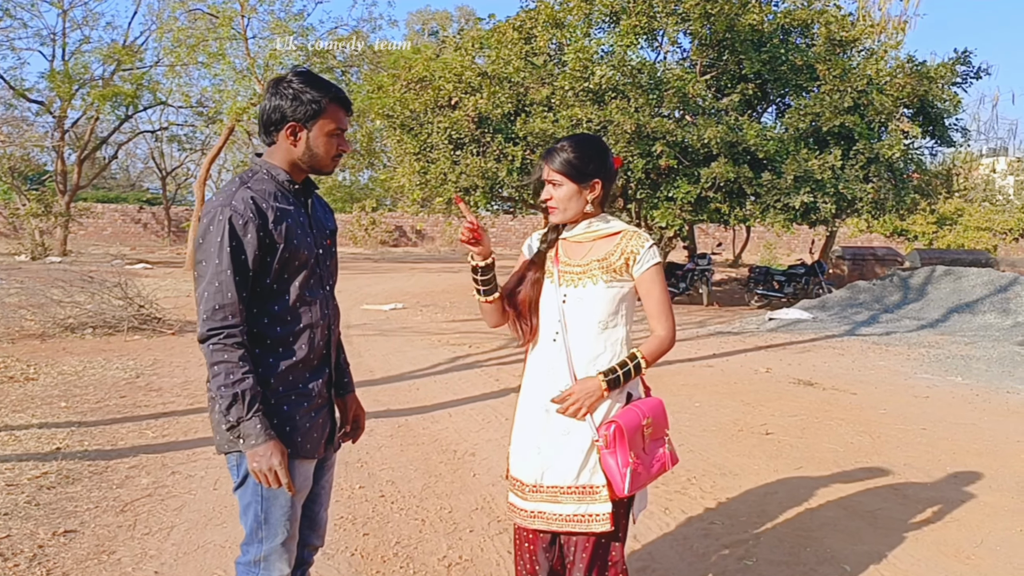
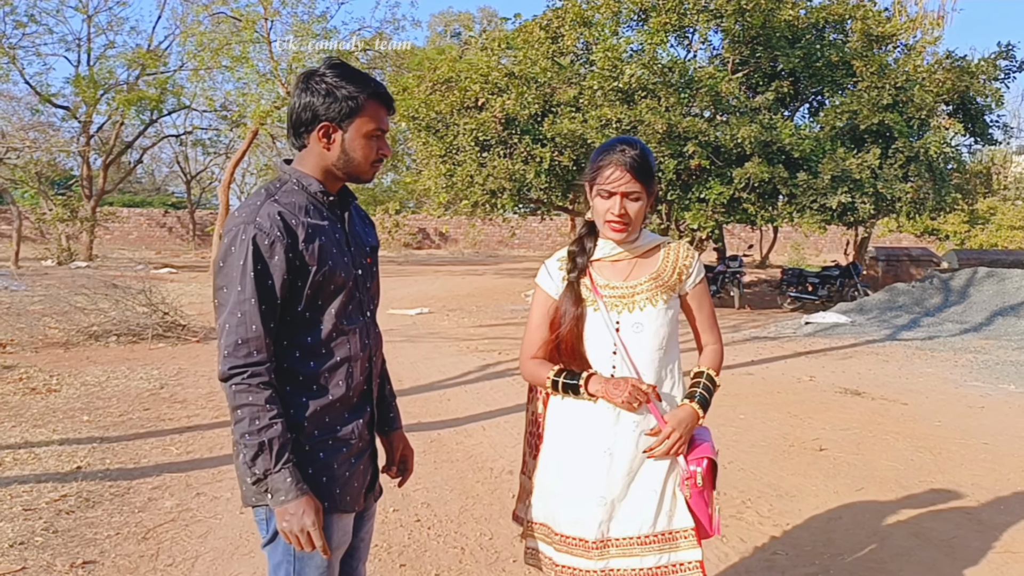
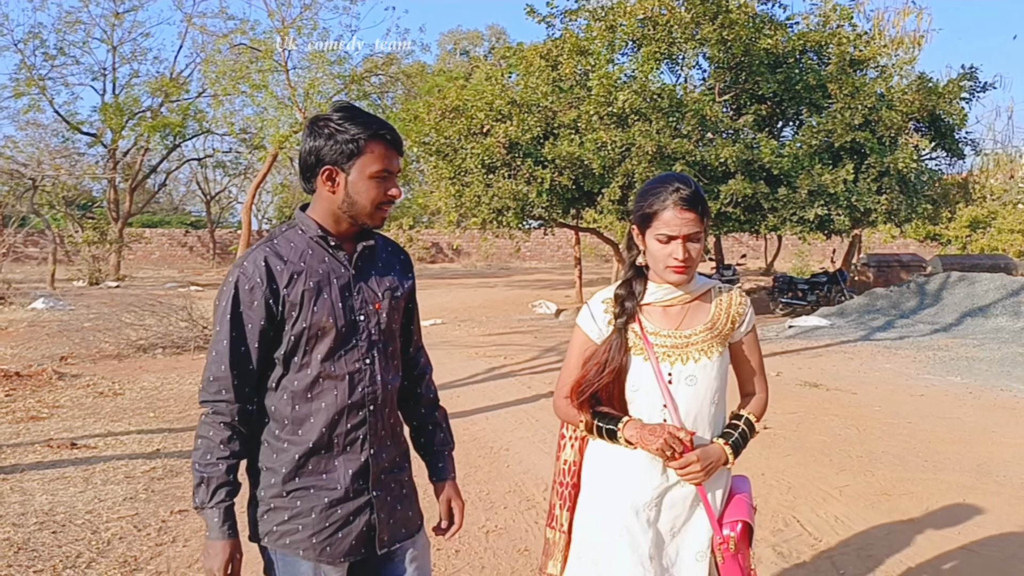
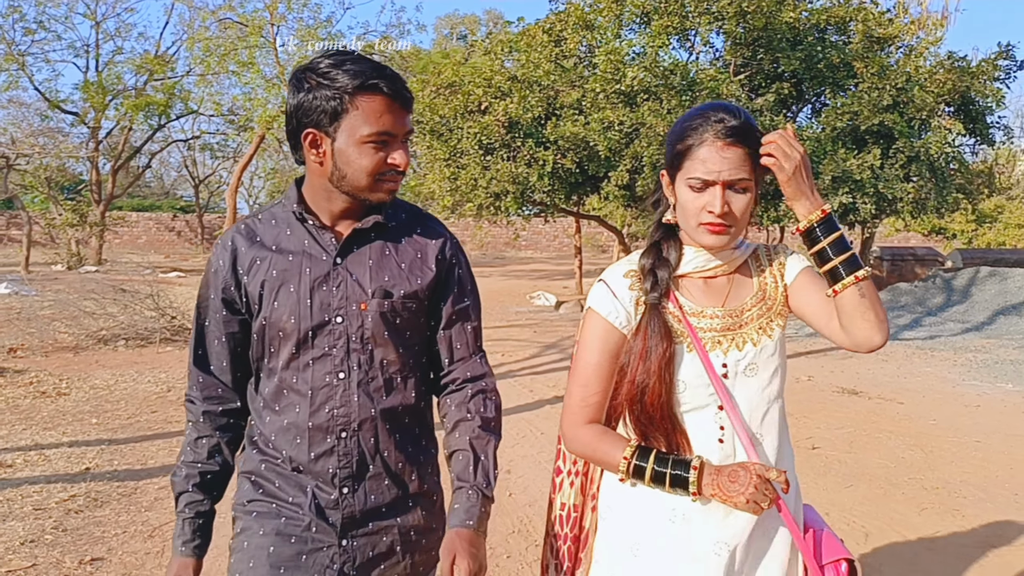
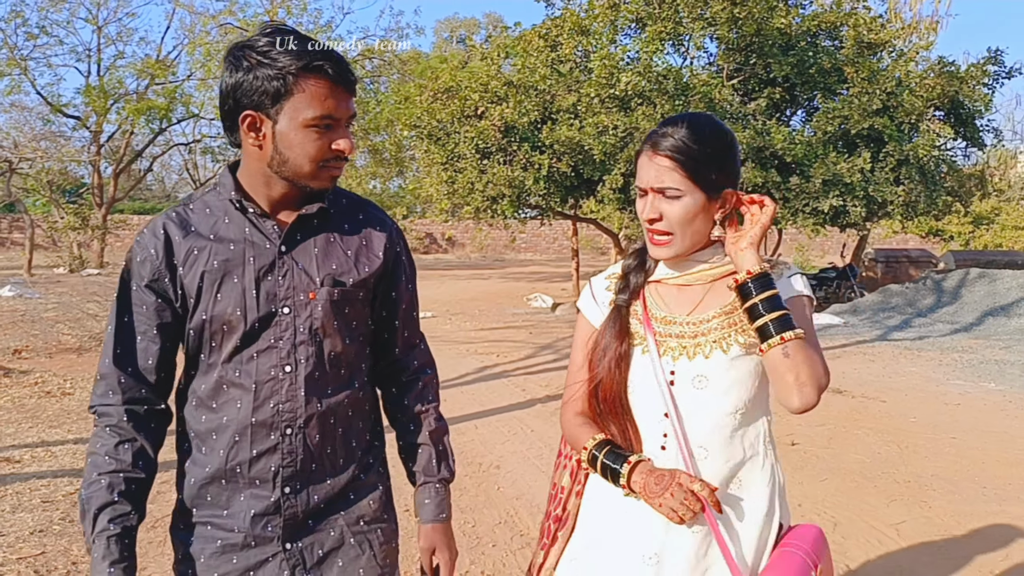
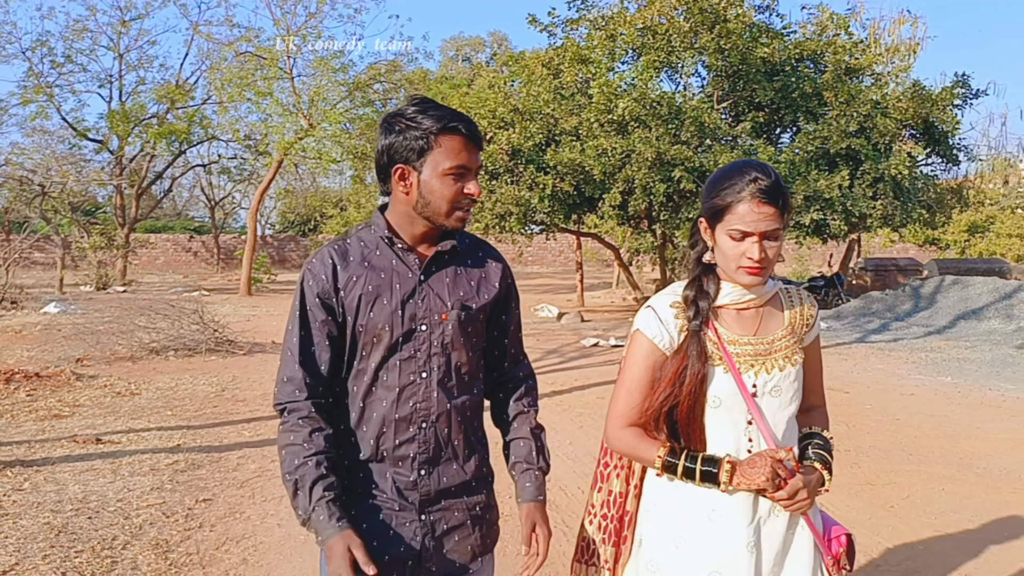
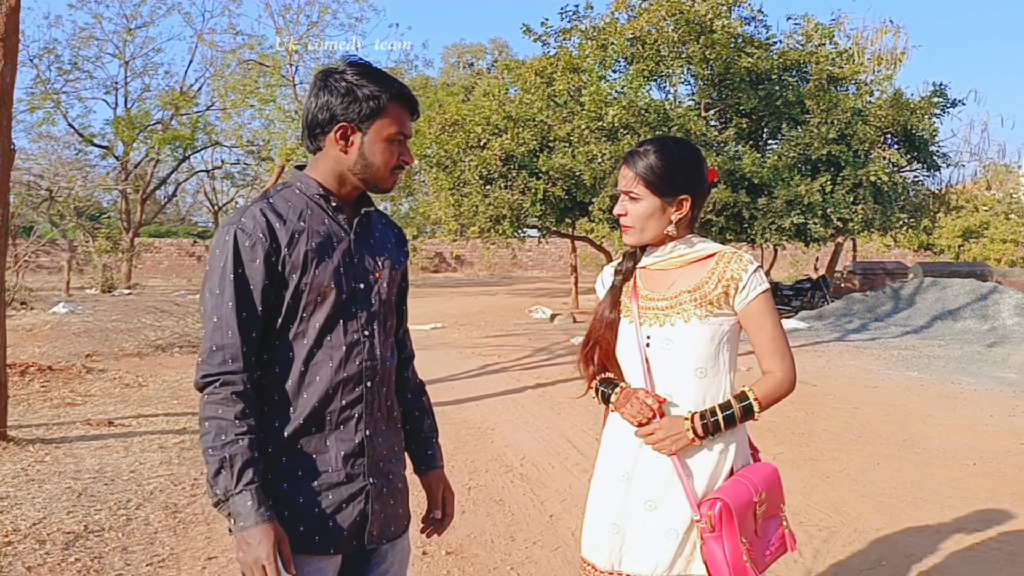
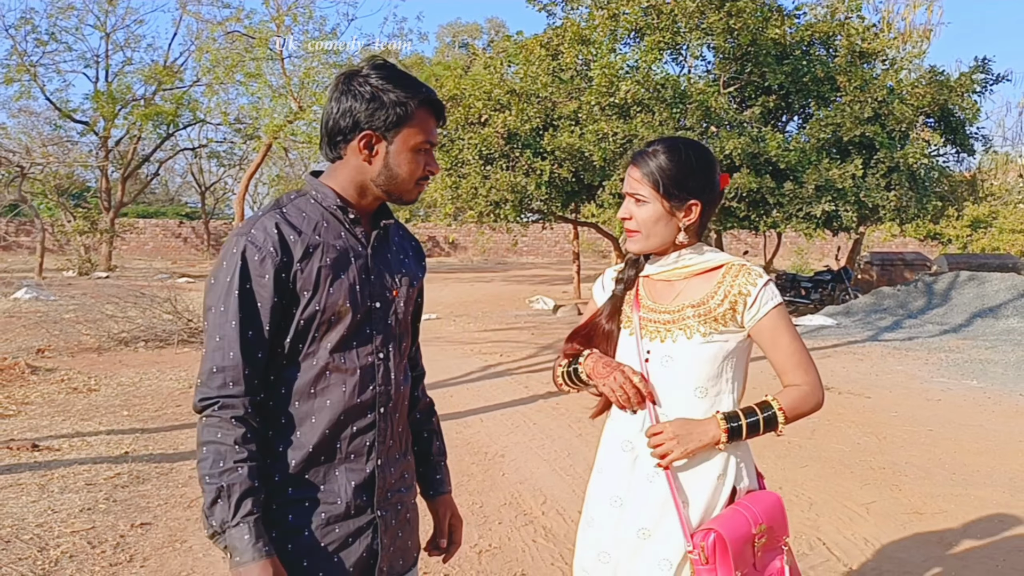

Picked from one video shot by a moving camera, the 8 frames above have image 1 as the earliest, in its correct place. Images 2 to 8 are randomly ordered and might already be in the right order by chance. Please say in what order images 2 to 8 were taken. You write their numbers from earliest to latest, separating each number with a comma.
2, 4, 5, 8, 3, 6, 7
